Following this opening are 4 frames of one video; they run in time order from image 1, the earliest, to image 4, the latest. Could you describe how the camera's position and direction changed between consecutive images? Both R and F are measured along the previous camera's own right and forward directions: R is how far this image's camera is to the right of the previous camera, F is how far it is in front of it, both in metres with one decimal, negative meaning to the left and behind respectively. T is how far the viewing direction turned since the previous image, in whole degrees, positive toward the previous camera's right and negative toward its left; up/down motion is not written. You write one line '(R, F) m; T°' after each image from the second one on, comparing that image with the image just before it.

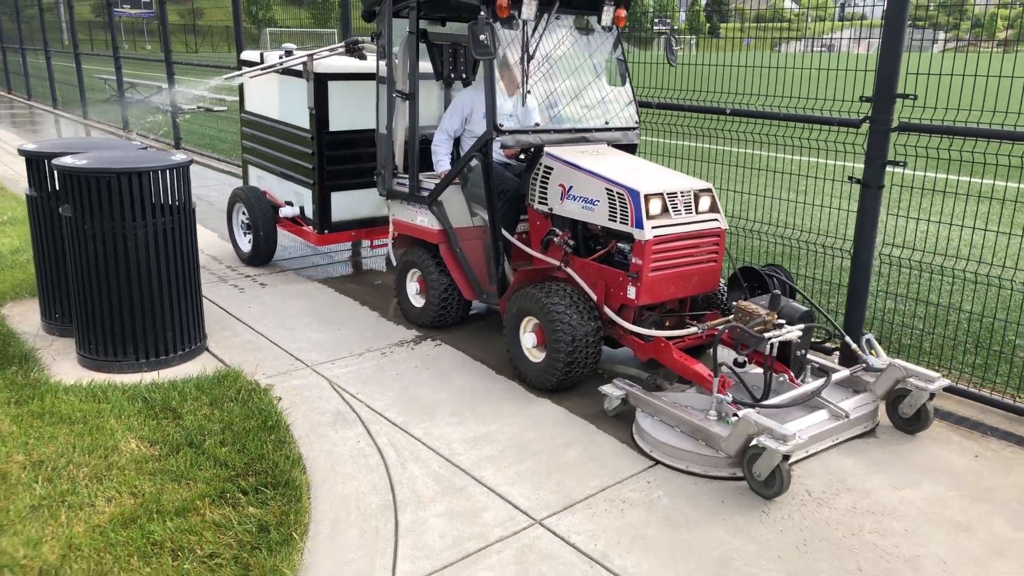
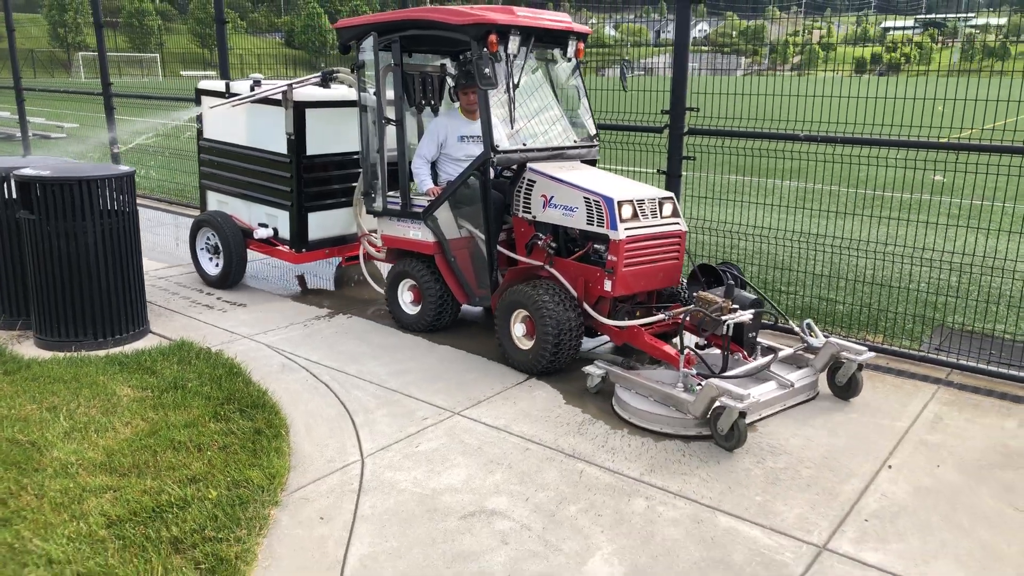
(-0.4, -1.2) m; +11°
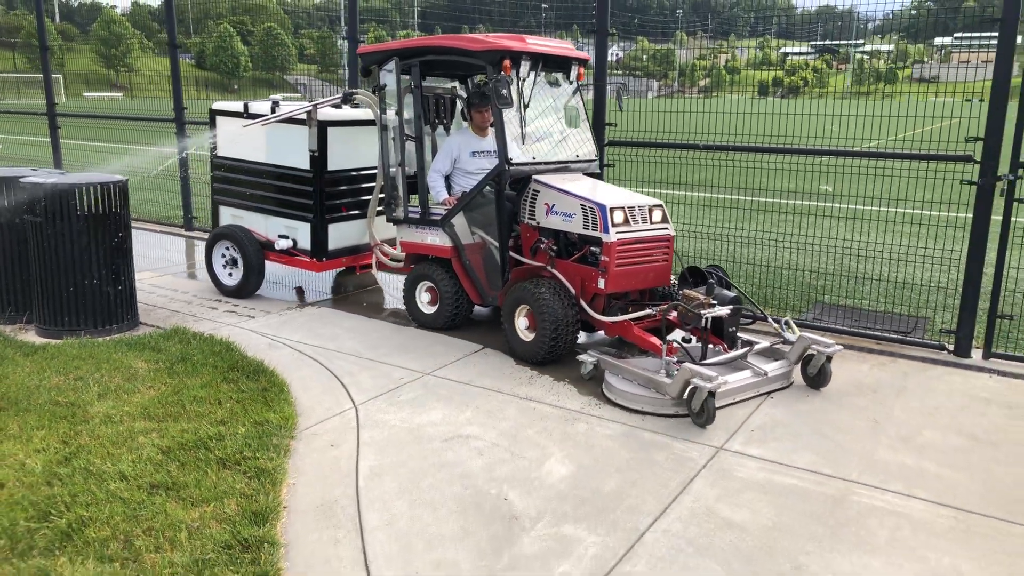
(-0.3, -0.9) m; +6°
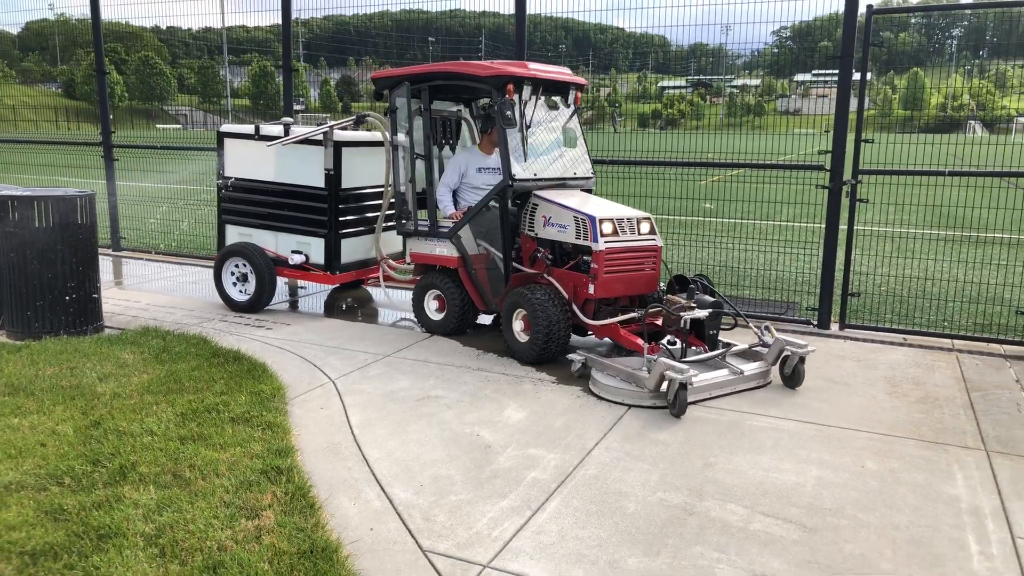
(-0.4, -0.9) m; +8°
